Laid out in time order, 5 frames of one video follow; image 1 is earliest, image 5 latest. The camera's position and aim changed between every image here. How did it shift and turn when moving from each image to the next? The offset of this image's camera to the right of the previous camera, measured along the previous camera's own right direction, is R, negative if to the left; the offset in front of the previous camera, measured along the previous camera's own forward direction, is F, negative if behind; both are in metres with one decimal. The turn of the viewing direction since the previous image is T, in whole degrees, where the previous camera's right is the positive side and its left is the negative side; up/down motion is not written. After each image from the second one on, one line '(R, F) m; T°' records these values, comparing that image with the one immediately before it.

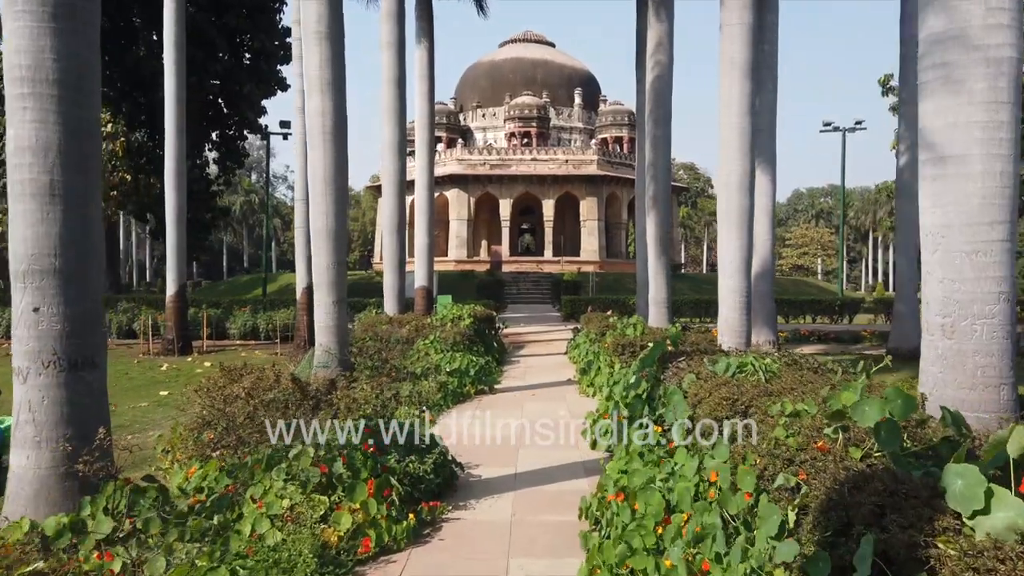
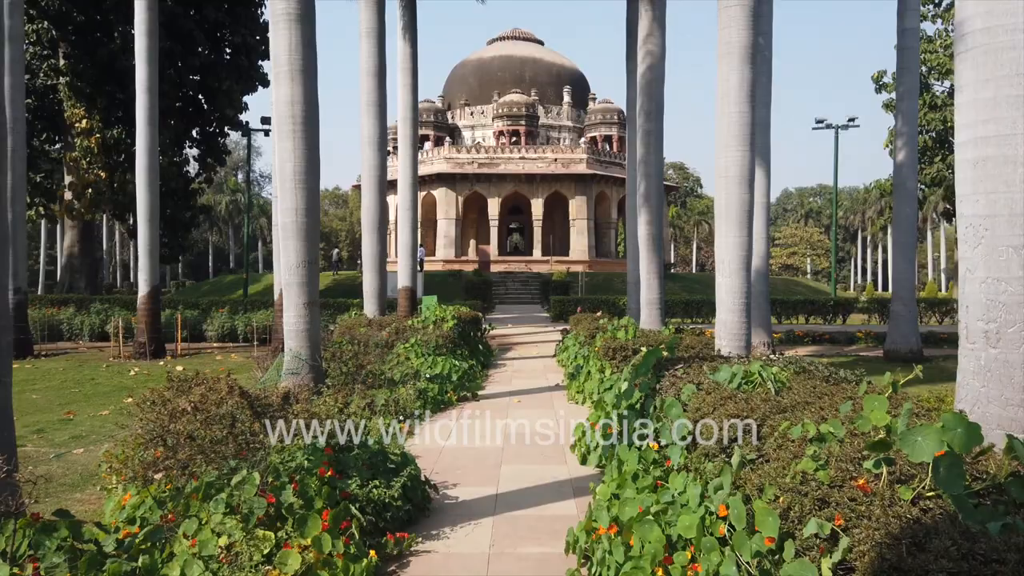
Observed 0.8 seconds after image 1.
(+0.1, +0.5) m; +1°
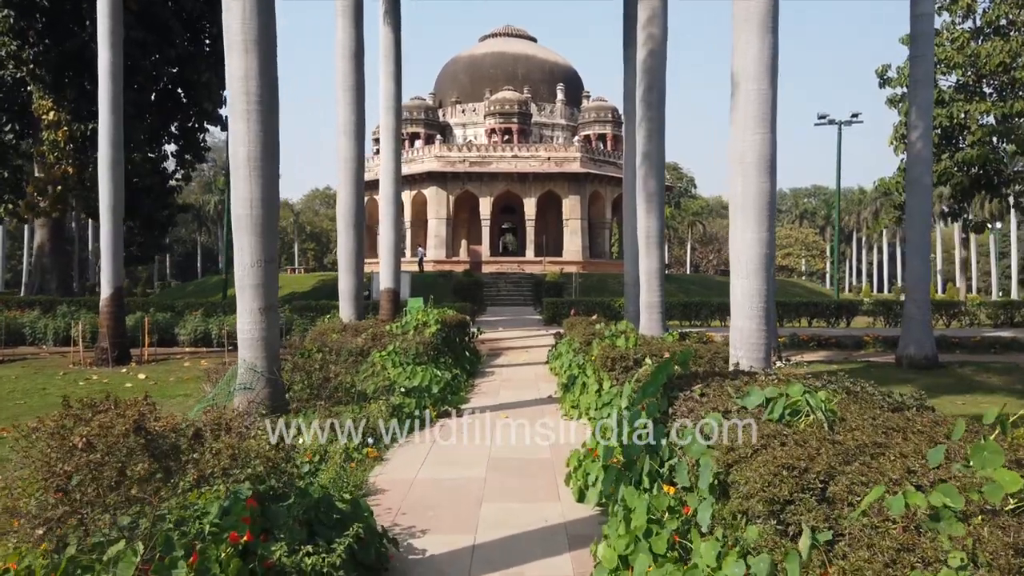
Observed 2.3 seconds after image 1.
(+0.1, +0.9) m; +1°
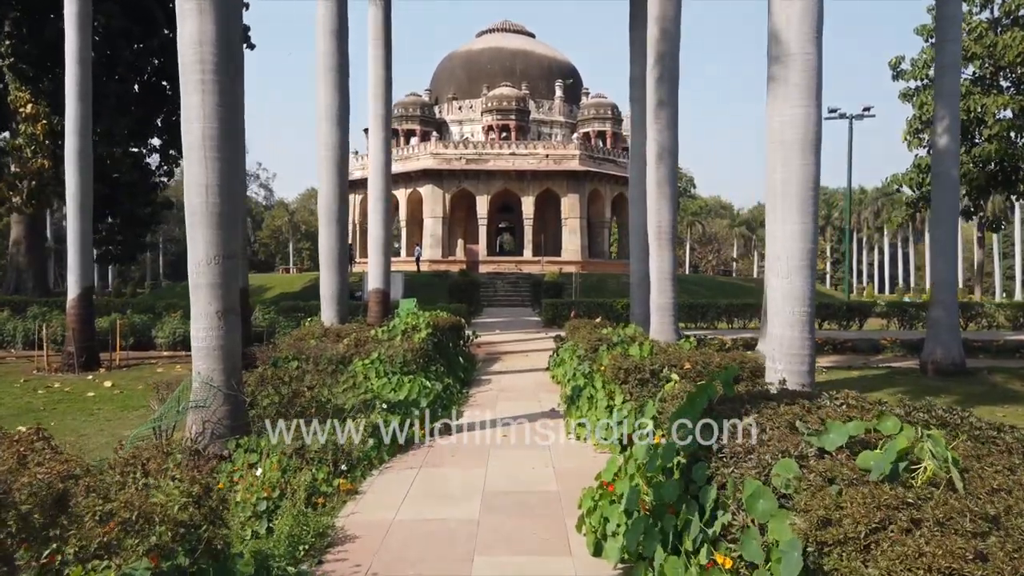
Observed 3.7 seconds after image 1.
(0.0, +0.9) m; 0°
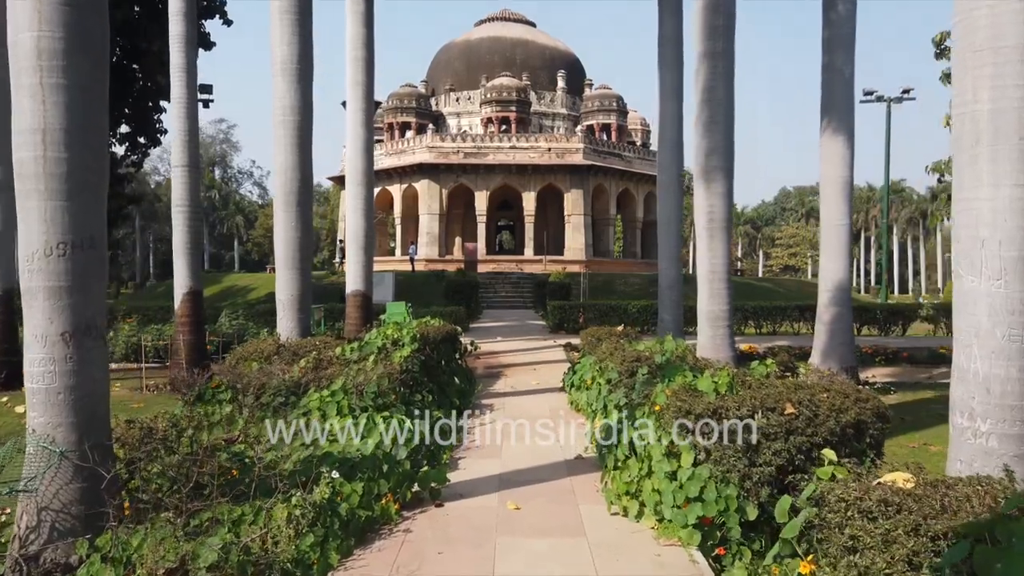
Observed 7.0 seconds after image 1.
(-0.1, +1.9) m; 0°
